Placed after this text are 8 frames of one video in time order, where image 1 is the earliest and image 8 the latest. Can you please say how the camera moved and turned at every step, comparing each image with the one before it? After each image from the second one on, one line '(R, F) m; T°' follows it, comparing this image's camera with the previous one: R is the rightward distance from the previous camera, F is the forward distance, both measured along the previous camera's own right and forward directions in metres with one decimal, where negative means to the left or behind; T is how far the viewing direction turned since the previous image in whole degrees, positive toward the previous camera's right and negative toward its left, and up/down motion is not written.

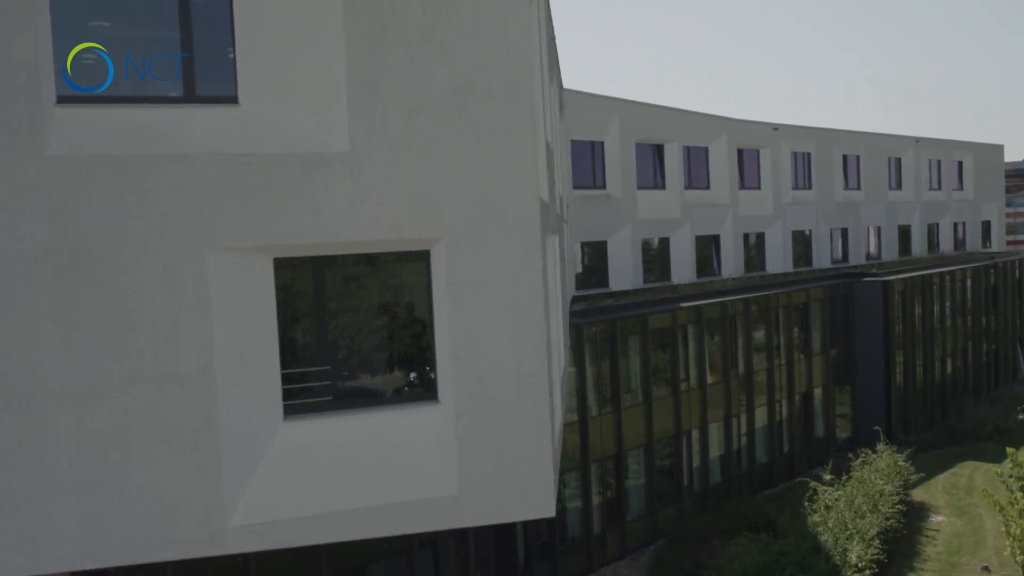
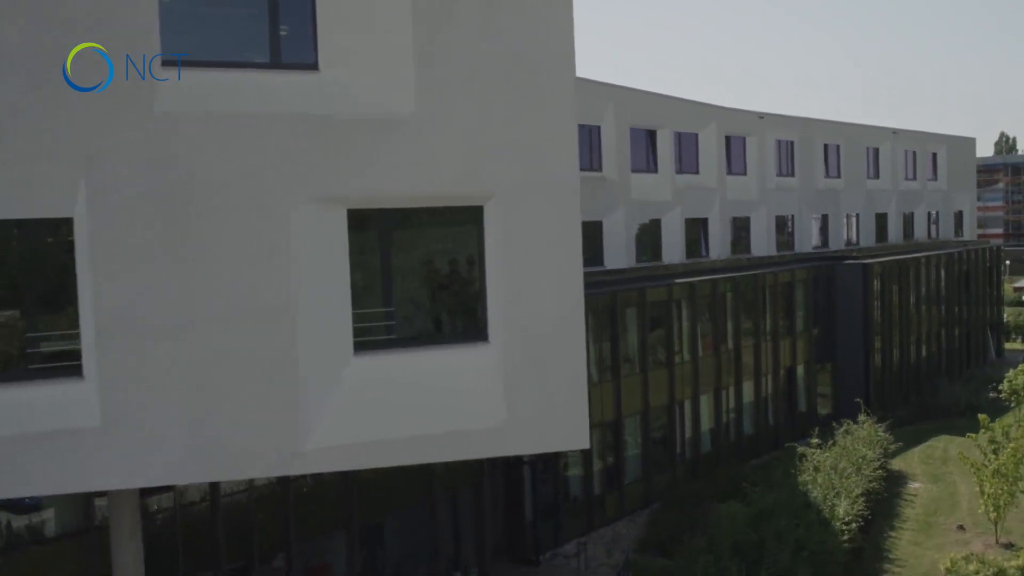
(-0.7, -0.9) m; +2°
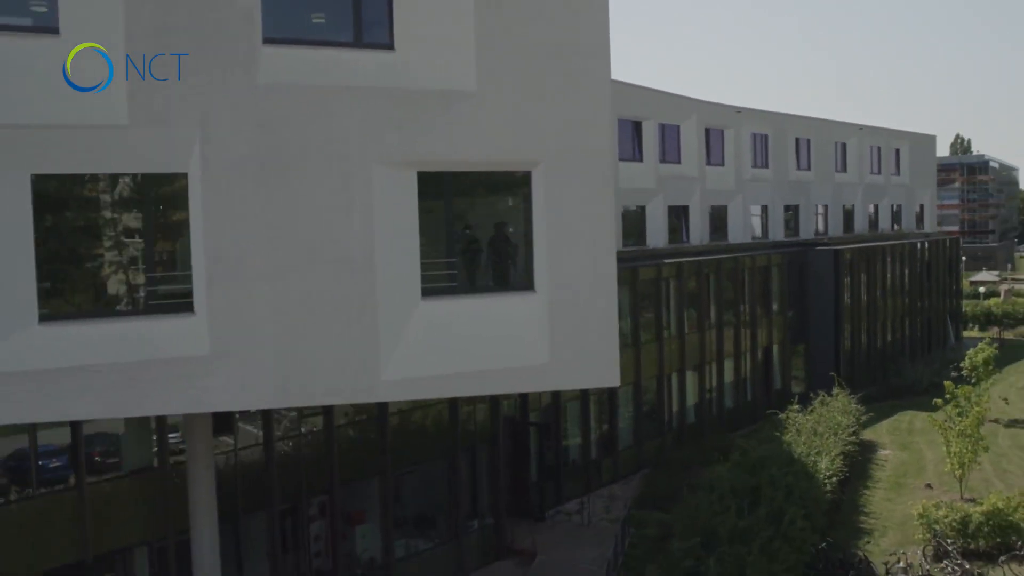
(-0.9, -1.3) m; +2°
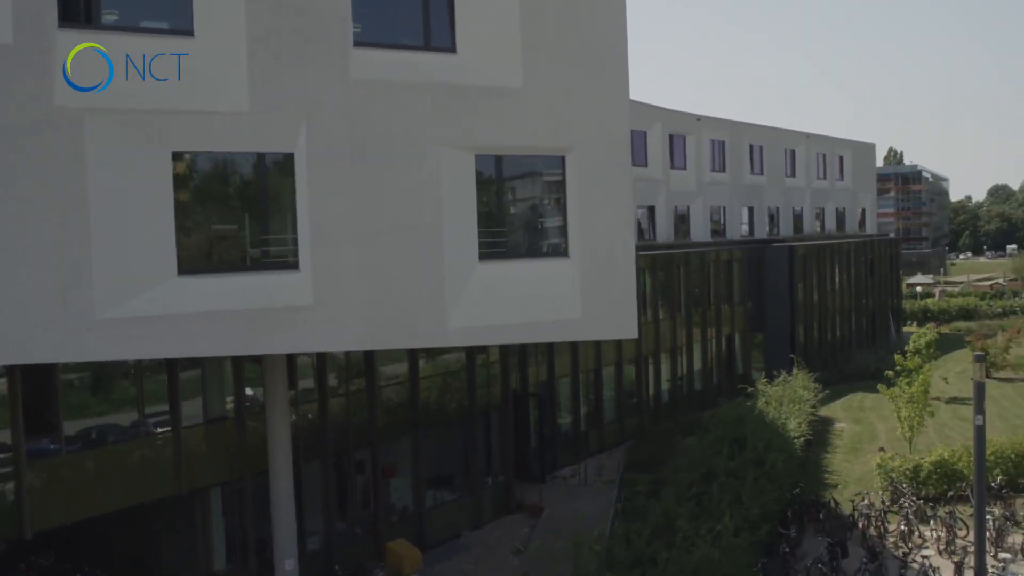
(-1.2, -1.9) m; +3°
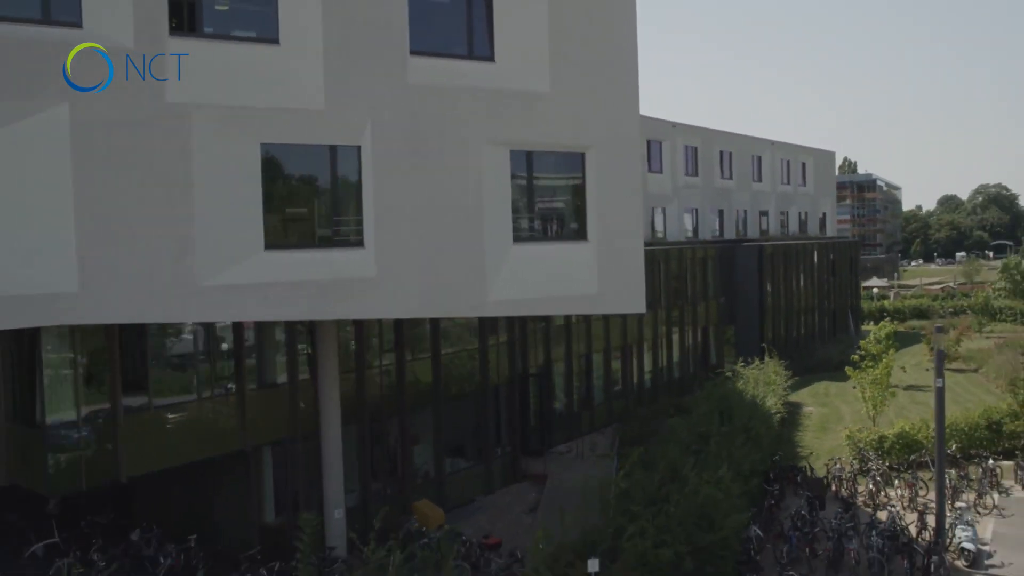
(-1.0, -1.7) m; +2°
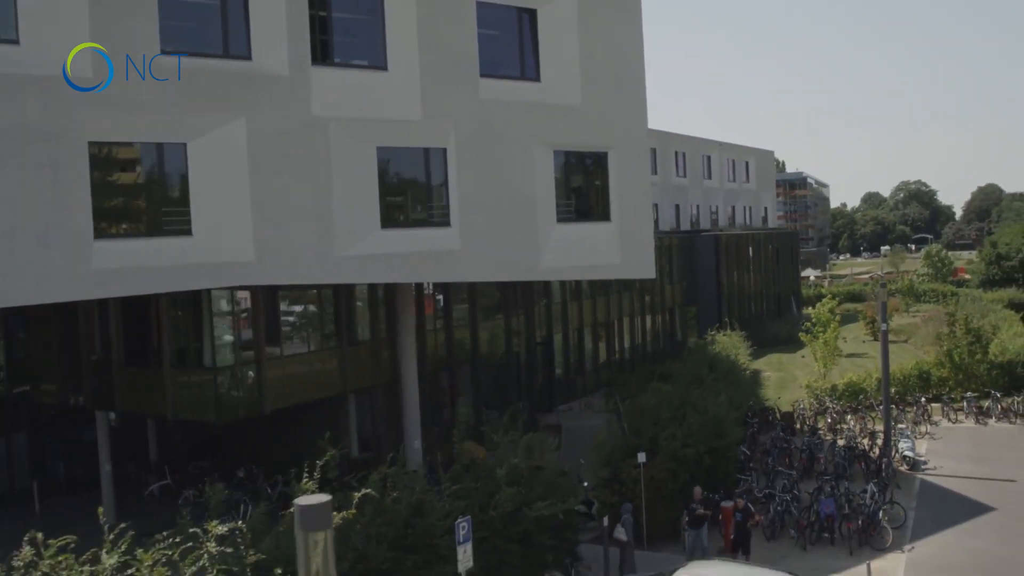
(-2.0, -3.6) m; +4°
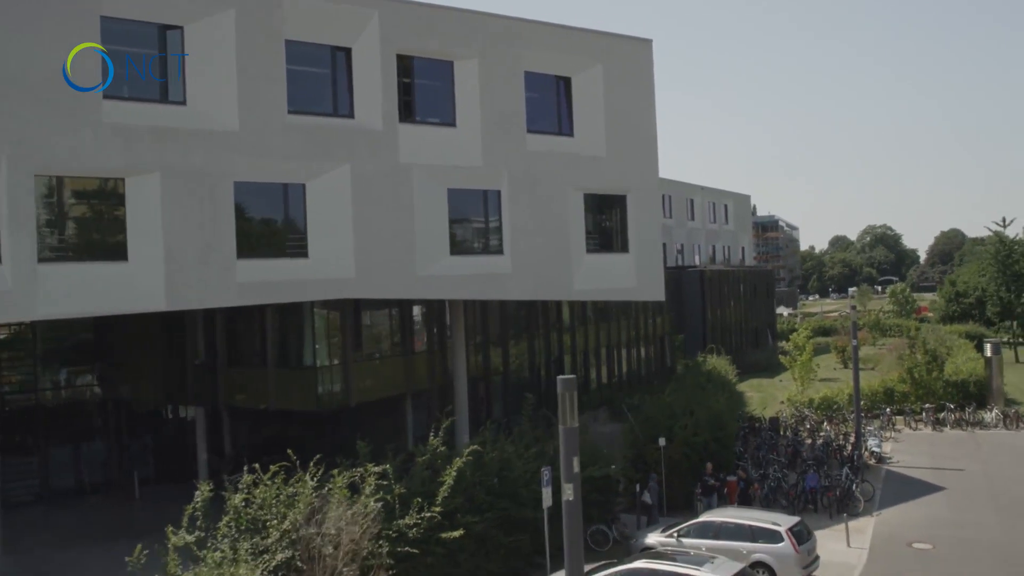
(-1.4, -3.5) m; +2°
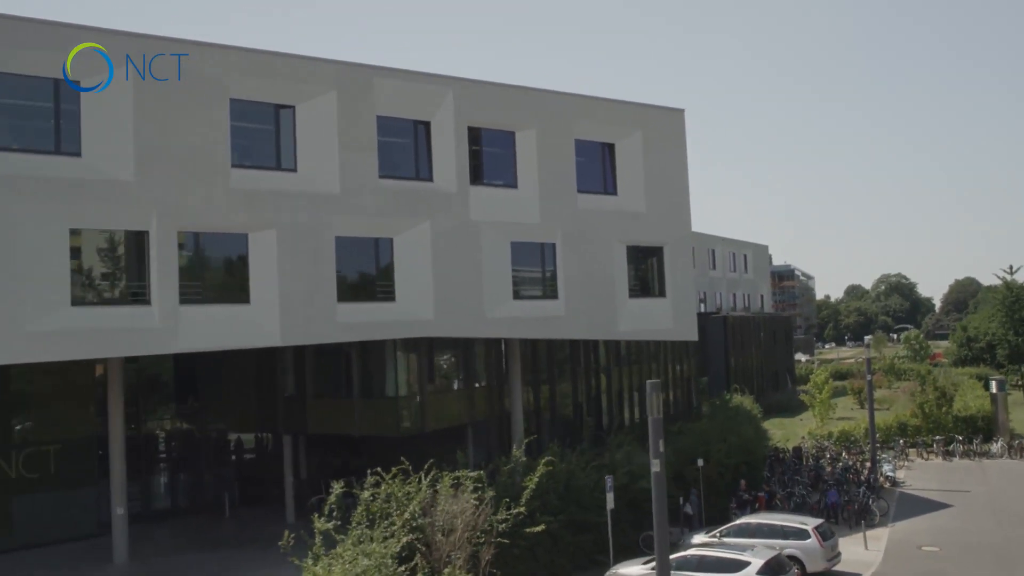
(-0.9, -2.8) m; -1°
